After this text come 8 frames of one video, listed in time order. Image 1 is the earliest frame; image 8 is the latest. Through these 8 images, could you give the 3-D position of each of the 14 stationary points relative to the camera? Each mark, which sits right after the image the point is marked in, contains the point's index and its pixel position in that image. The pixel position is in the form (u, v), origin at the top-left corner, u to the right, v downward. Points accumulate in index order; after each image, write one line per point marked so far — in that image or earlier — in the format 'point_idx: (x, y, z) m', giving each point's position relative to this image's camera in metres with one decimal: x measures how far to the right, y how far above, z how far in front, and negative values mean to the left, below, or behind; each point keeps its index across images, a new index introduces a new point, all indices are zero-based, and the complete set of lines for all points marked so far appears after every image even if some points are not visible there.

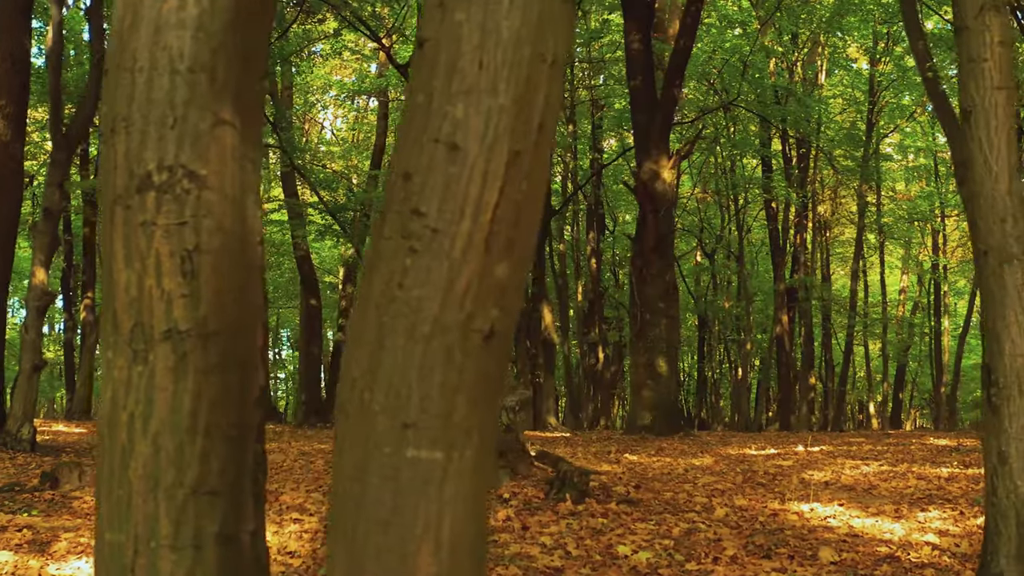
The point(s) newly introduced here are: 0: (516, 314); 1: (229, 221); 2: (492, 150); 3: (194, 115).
0: (0.0, 0.0, +1.3) m
1: (-0.6, +0.1, +1.5) m
2: (0.0, +0.2, +1.2) m
3: (-0.6, +0.3, +1.4) m
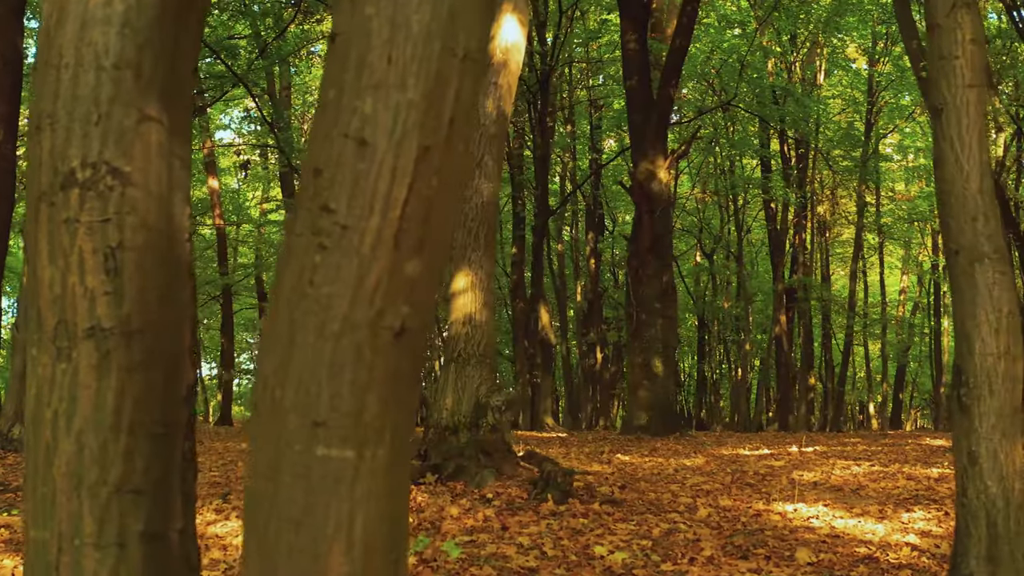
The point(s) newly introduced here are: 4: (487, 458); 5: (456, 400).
0: (-0.1, 0.0, +1.2) m
1: (-0.7, +0.1, +1.5) m
2: (-0.2, +0.2, +1.2) m
3: (-0.7, +0.3, +1.4) m
4: (-0.2, -1.4, +6.3) m
5: (-0.5, -1.0, +6.5) m
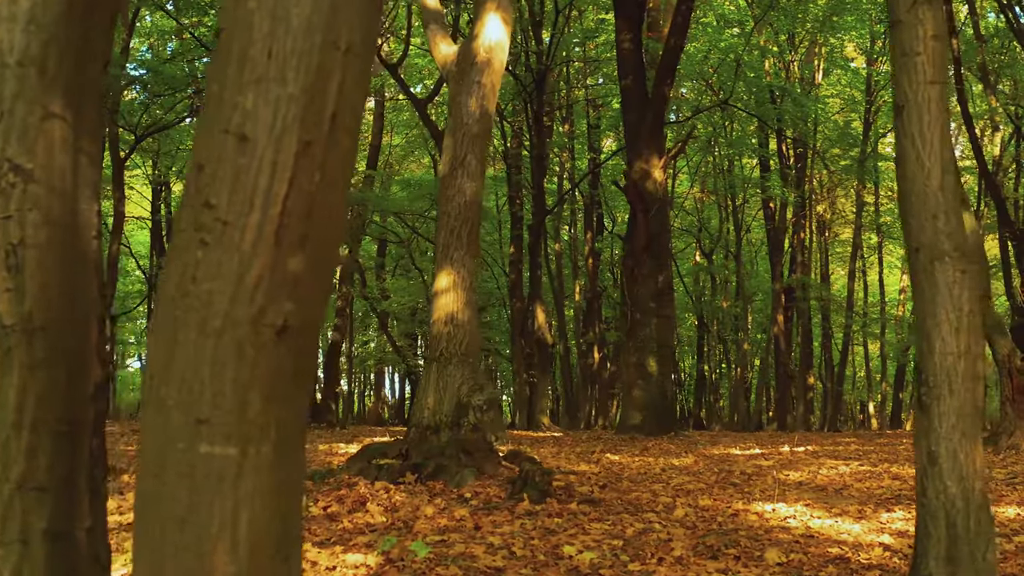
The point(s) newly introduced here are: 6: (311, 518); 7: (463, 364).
0: (-0.3, 0.0, +1.2) m
1: (-0.9, +0.1, +1.5) m
2: (-0.3, +0.2, +1.1) m
3: (-0.9, +0.3, +1.4) m
4: (-0.4, -1.4, +6.3) m
5: (-0.6, -0.9, +6.5) m
6: (-1.3, -1.4, +4.8) m
7: (-0.4, -0.7, +6.6) m
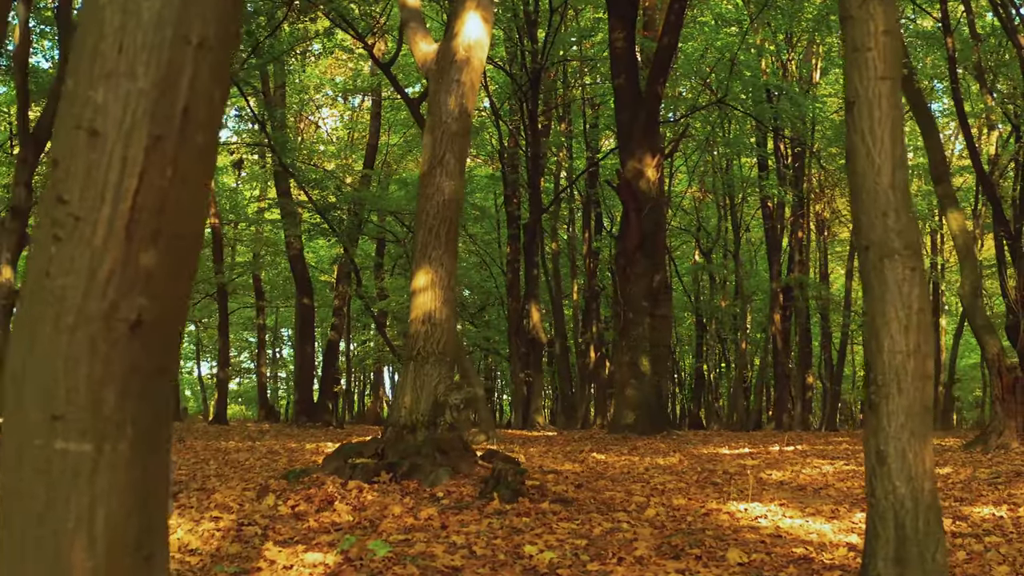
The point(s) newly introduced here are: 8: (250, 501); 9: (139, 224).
0: (-0.5, 0.0, +1.2) m
1: (-1.1, +0.1, +1.5) m
2: (-0.6, +0.2, +1.1) m
3: (-1.1, +0.3, +1.4) m
4: (-0.6, -1.4, +6.2) m
5: (-0.8, -0.9, +6.5) m
6: (-1.5, -1.4, +4.8) m
7: (-0.6, -0.6, +6.6) m
8: (-1.8, -1.5, +5.2) m
9: (-0.6, +0.1, +1.2) m
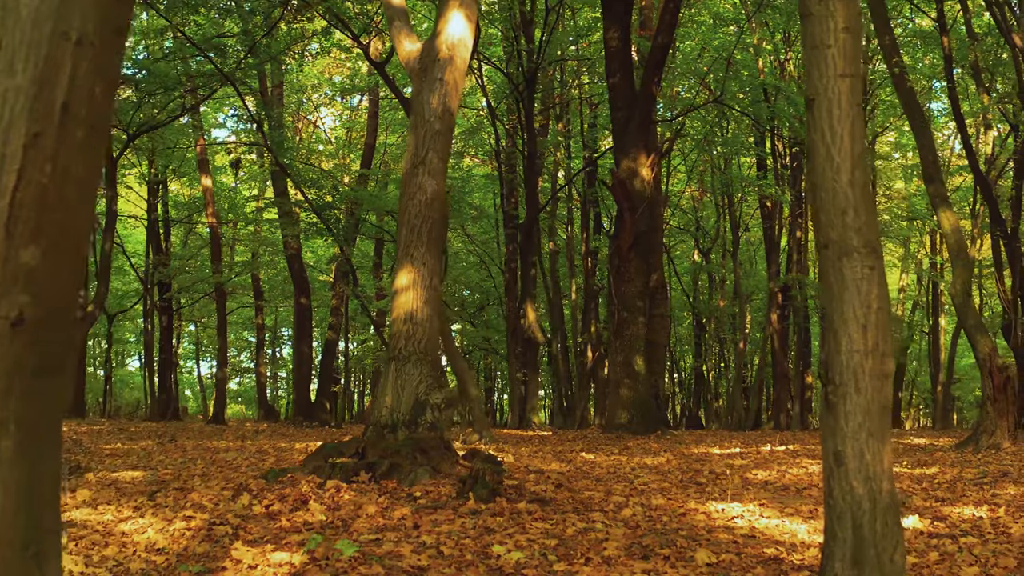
0: (-0.7, 0.0, +1.2) m
1: (-1.2, +0.2, +1.4) m
2: (-0.7, +0.2, +1.1) m
3: (-1.3, +0.3, +1.4) m
4: (-0.7, -1.4, +6.2) m
5: (-1.0, -0.9, +6.4) m
6: (-1.6, -1.4, +4.8) m
7: (-0.8, -0.6, +6.6) m
8: (-2.0, -1.4, +5.2) m
9: (-0.7, +0.1, +1.1) m
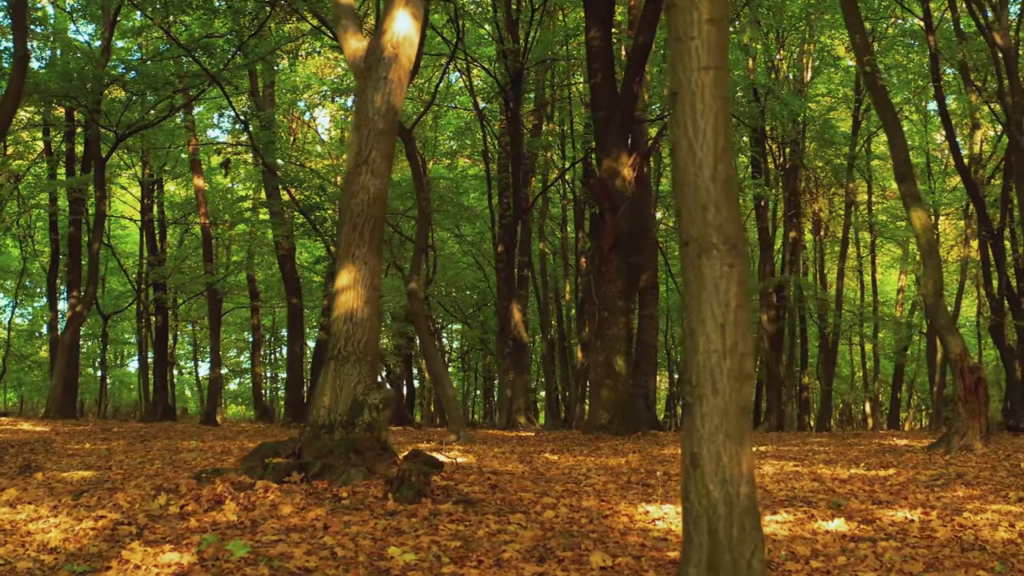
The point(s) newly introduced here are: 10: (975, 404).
0: (-1.3, 0.0, +1.2) m
1: (-1.8, +0.2, +1.4) m
2: (-1.3, +0.2, +1.1) m
3: (-1.9, +0.4, +1.4) m
4: (-1.2, -1.4, +6.2) m
5: (-1.5, -0.9, +6.4) m
6: (-2.2, -1.4, +4.7) m
7: (-1.3, -0.6, +6.5) m
8: (-2.5, -1.4, +5.2) m
9: (-1.3, +0.1, +1.1) m
10: (+6.4, -1.6, +10.6) m
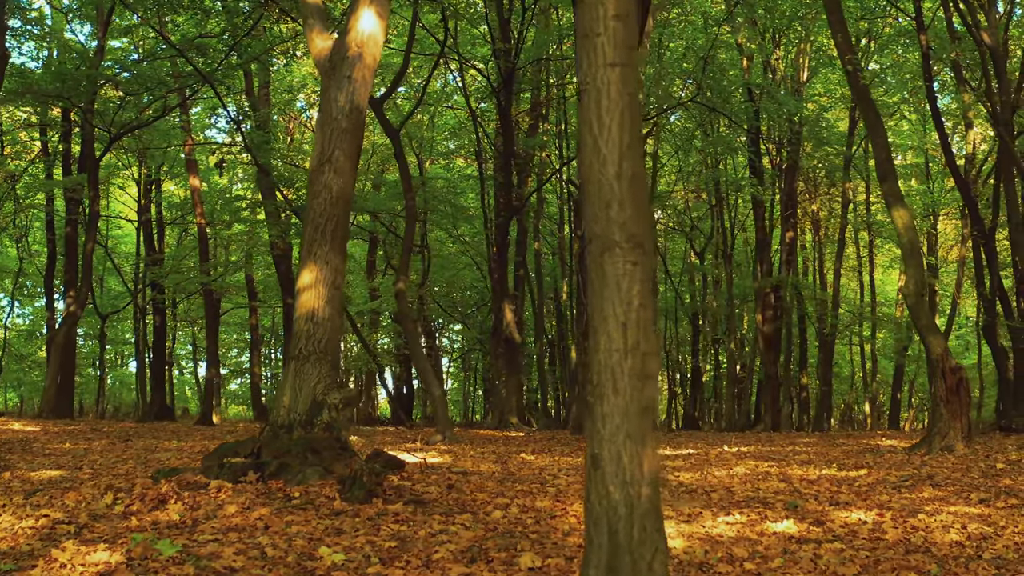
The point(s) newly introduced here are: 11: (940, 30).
0: (-1.6, 0.0, +1.1) m
1: (-2.2, +0.2, +1.4) m
2: (-1.7, +0.2, +1.1) m
3: (-2.2, +0.4, +1.3) m
4: (-1.6, -1.4, +6.2) m
5: (-1.8, -0.9, +6.4) m
6: (-2.5, -1.4, +4.7) m
7: (-1.6, -0.6, +6.5) m
8: (-2.8, -1.4, +5.2) m
9: (-1.7, +0.1, +1.1) m
10: (+6.1, -1.6, +10.5) m
11: (+10.0, +6.0, +18.1) m
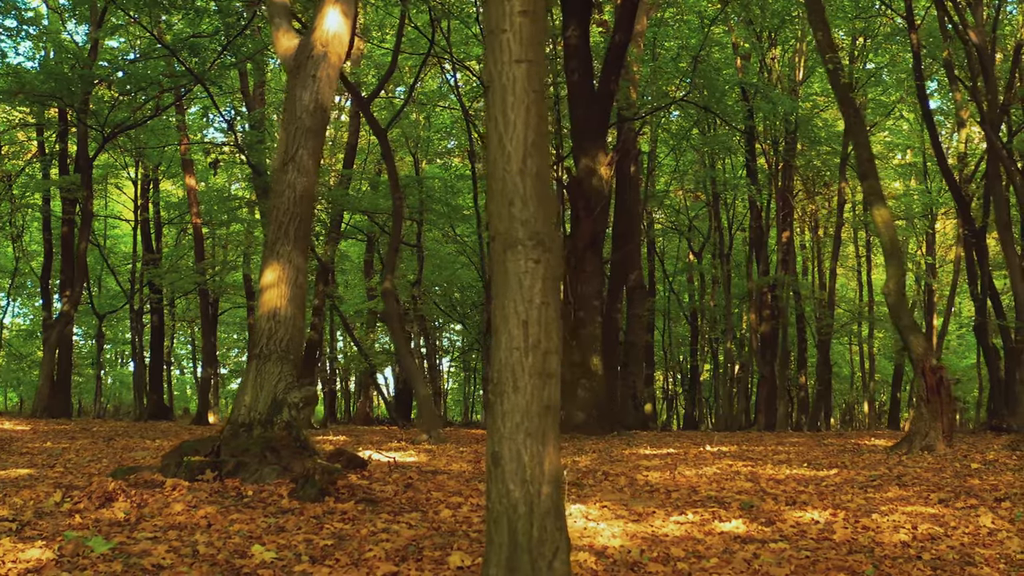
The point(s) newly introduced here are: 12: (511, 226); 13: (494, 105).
0: (-2.0, 0.0, +1.1) m
1: (-2.6, +0.2, +1.4) m
2: (-2.0, +0.3, +1.1) m
3: (-2.6, +0.4, +1.4) m
4: (-1.9, -1.3, +6.2) m
5: (-2.2, -0.9, +6.4) m
6: (-2.8, -1.4, +4.7) m
7: (-2.0, -0.6, +6.5) m
8: (-3.2, -1.4, +5.2) m
9: (-2.0, +0.1, +1.1) m
10: (+5.8, -1.6, +10.5) m
11: (+9.8, +6.0, +18.0) m
12: (0.0, +0.2, +2.8) m
13: (-0.1, +0.7, +2.9) m
